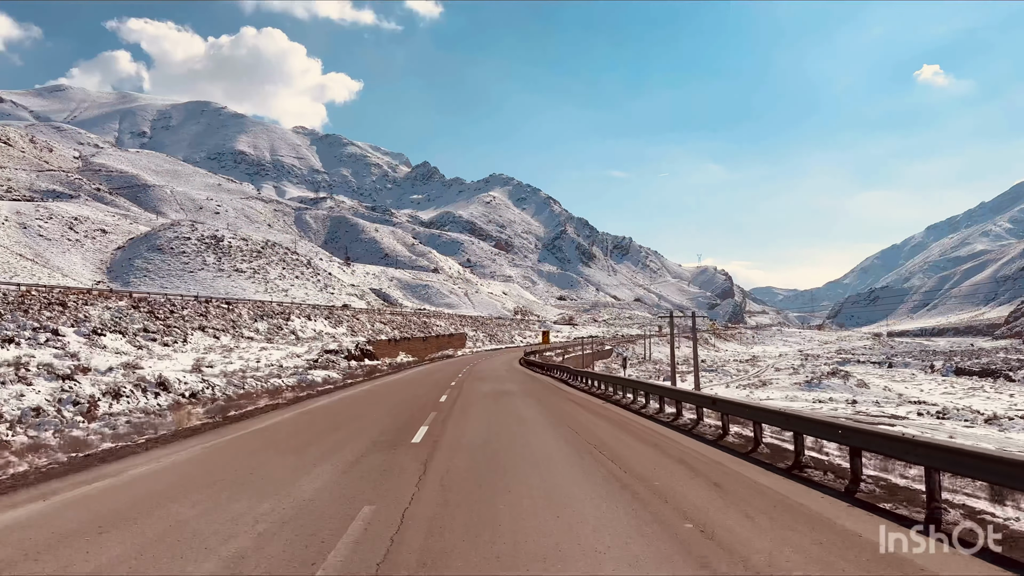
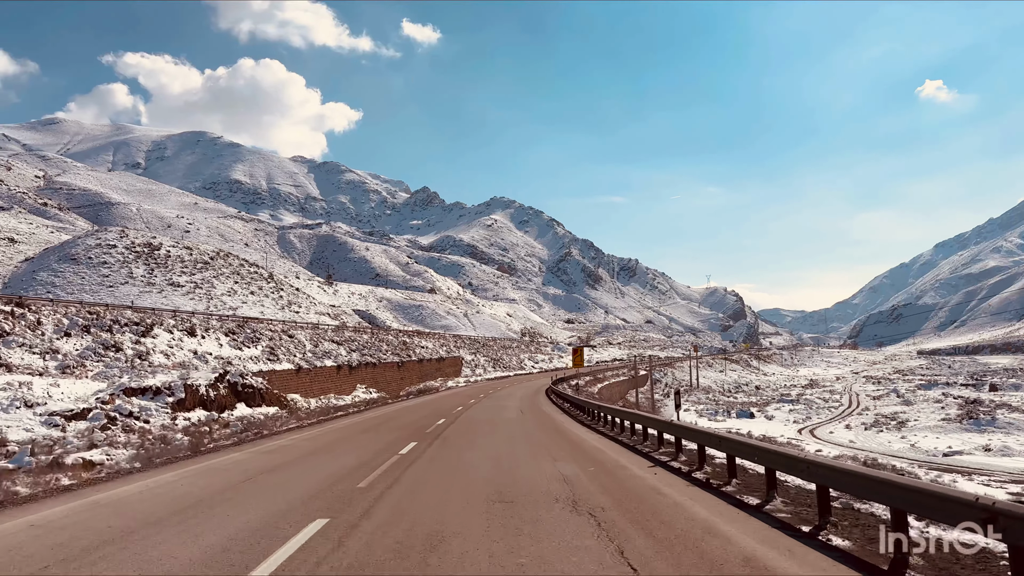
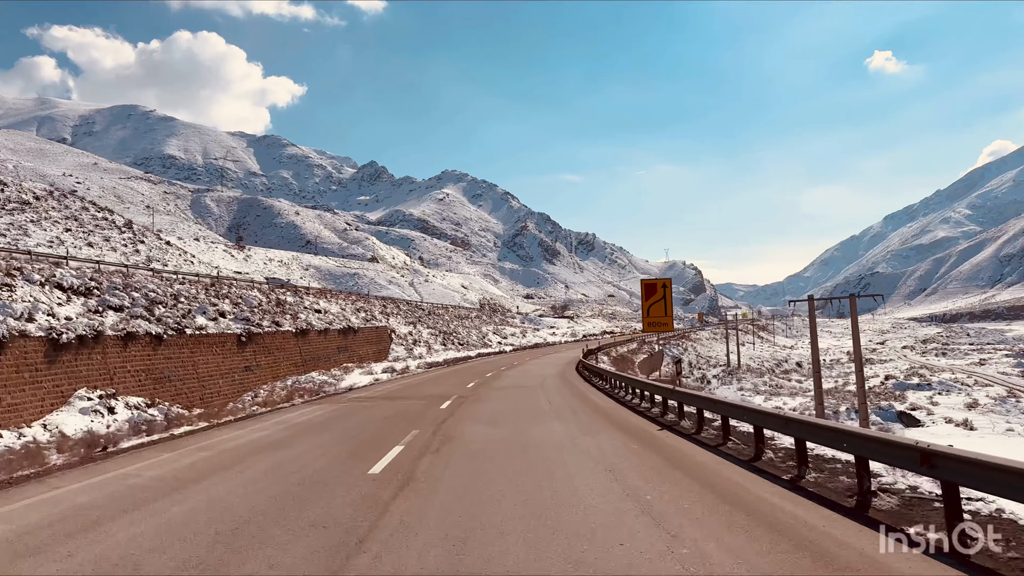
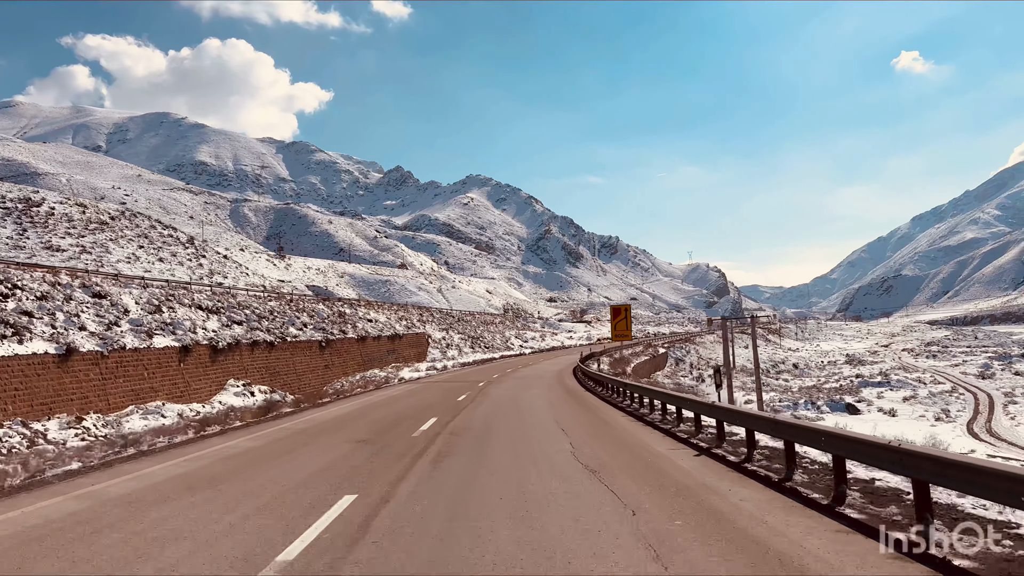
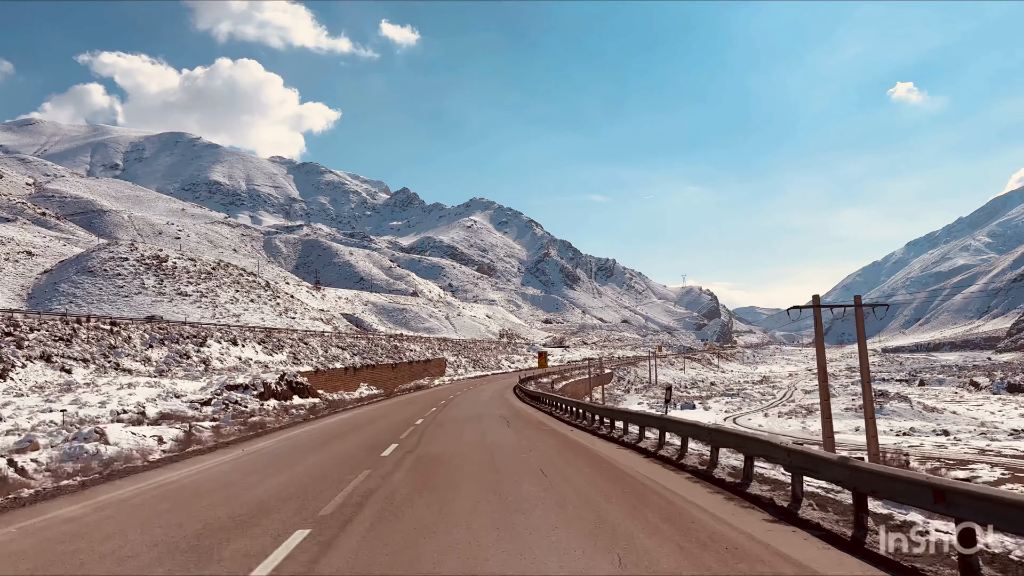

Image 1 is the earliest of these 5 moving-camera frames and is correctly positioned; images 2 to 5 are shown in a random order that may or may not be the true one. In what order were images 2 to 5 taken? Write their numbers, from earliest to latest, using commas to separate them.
5, 2, 4, 3
